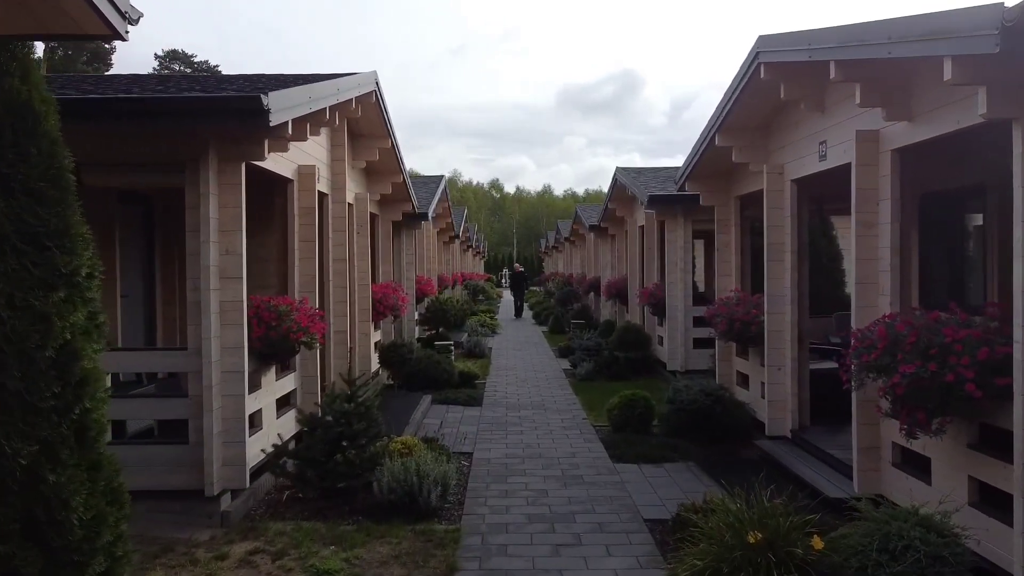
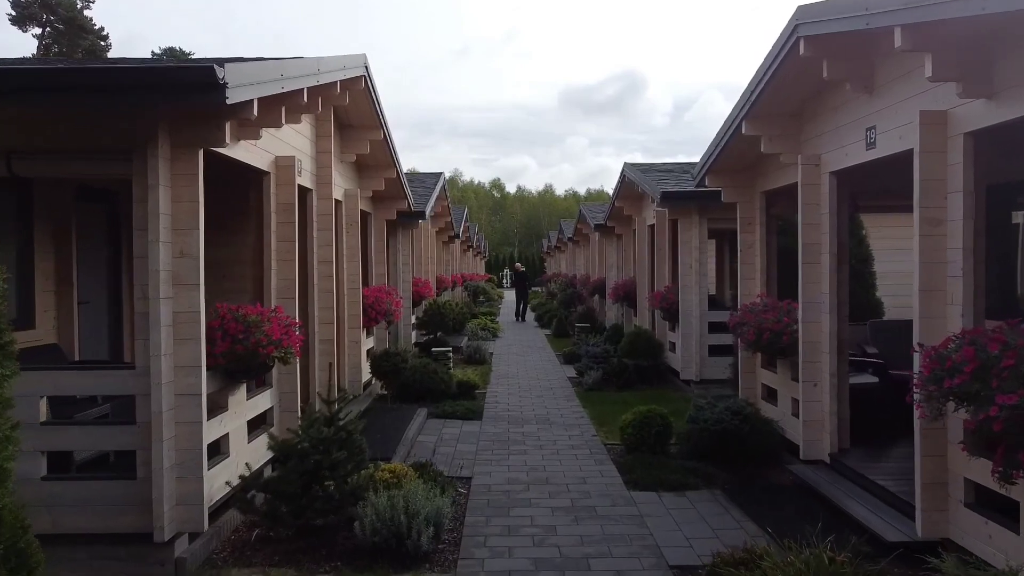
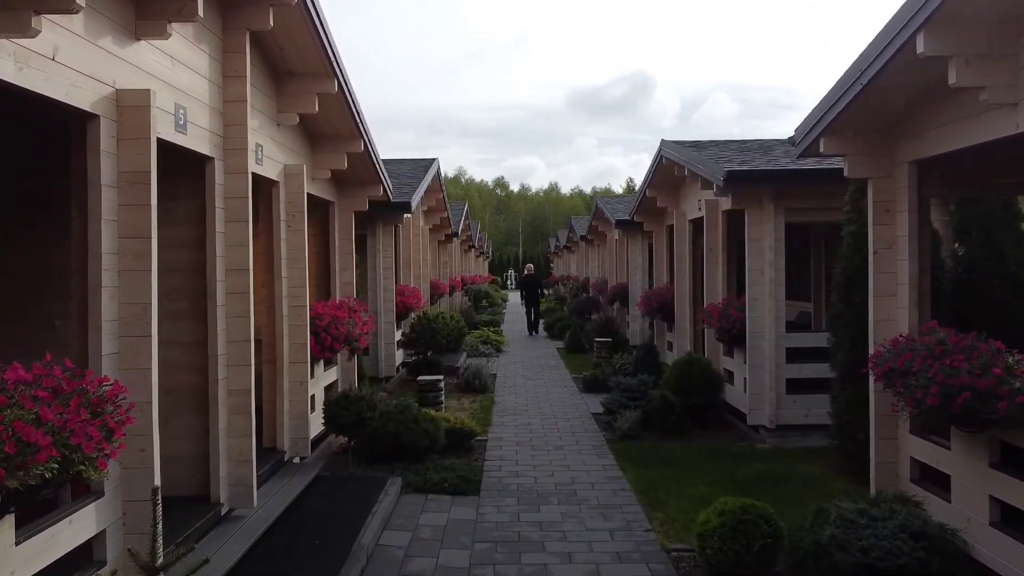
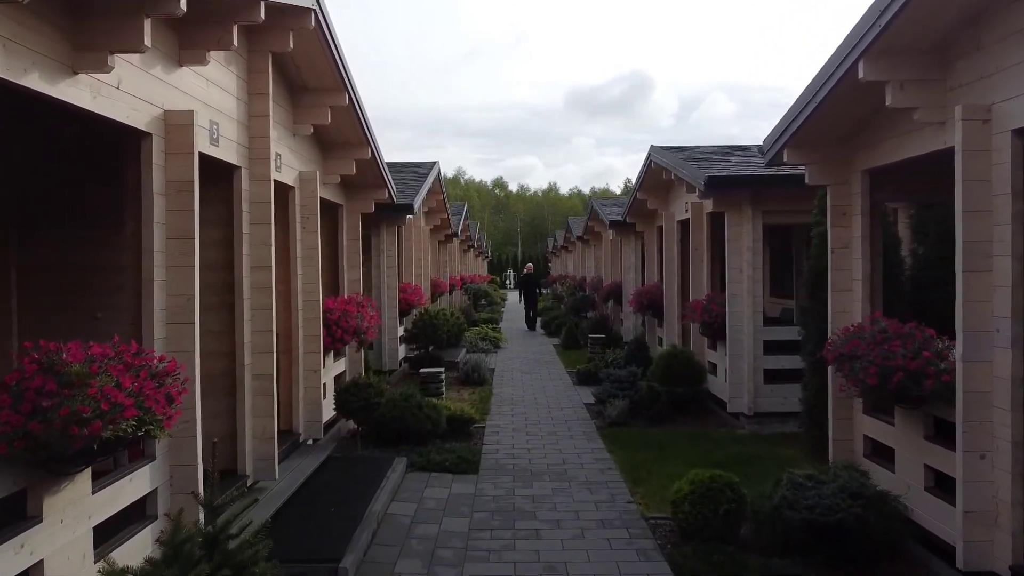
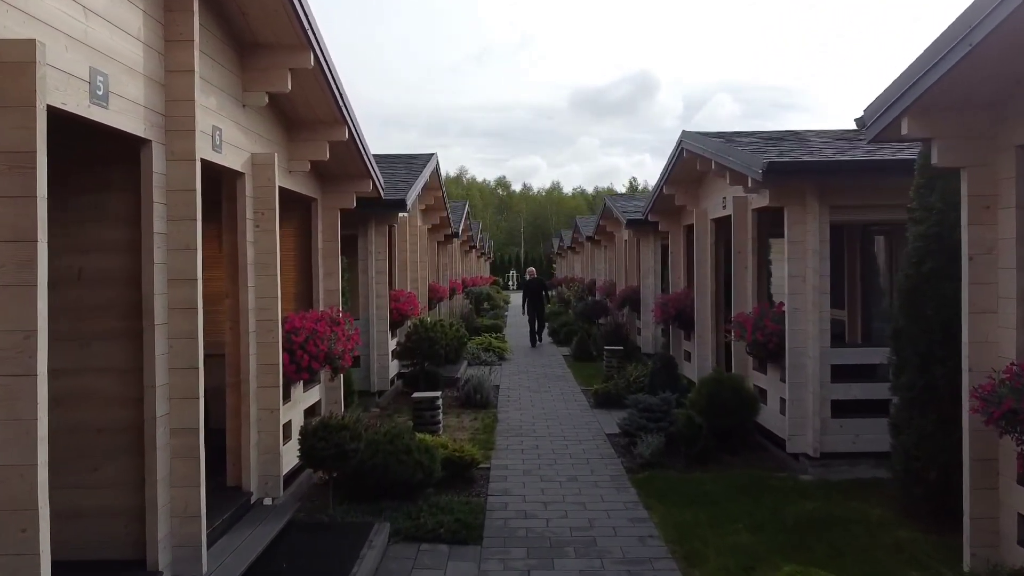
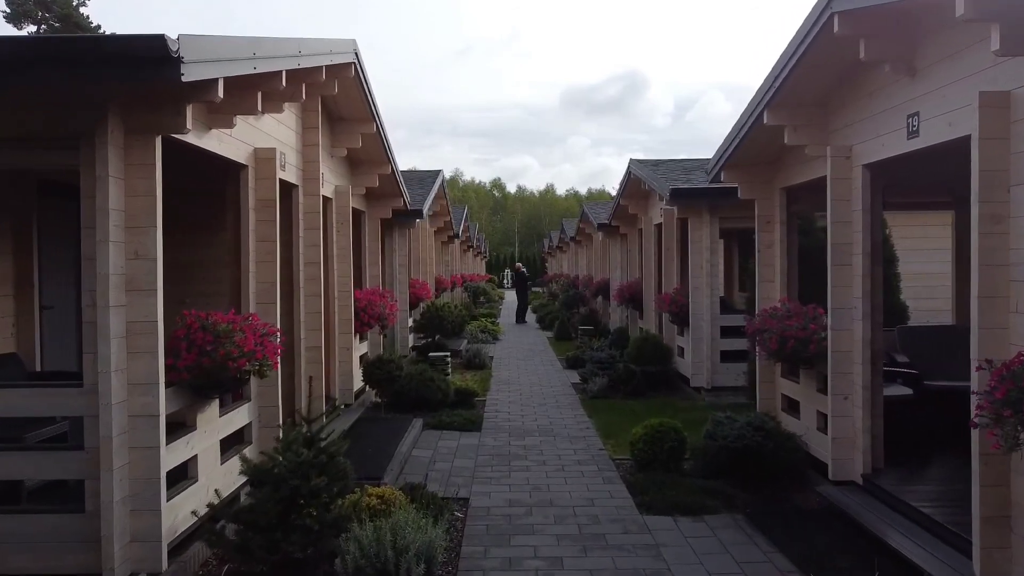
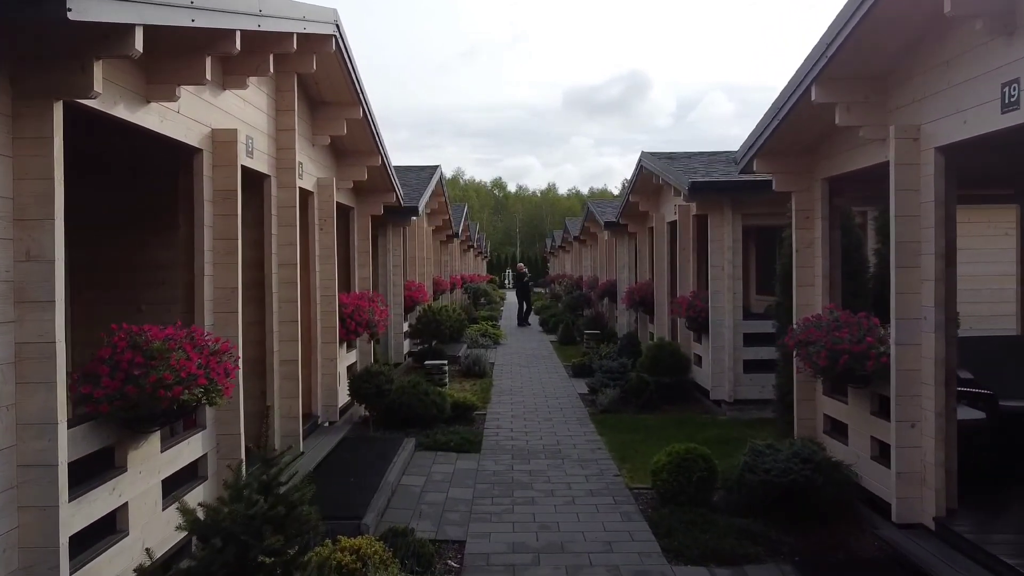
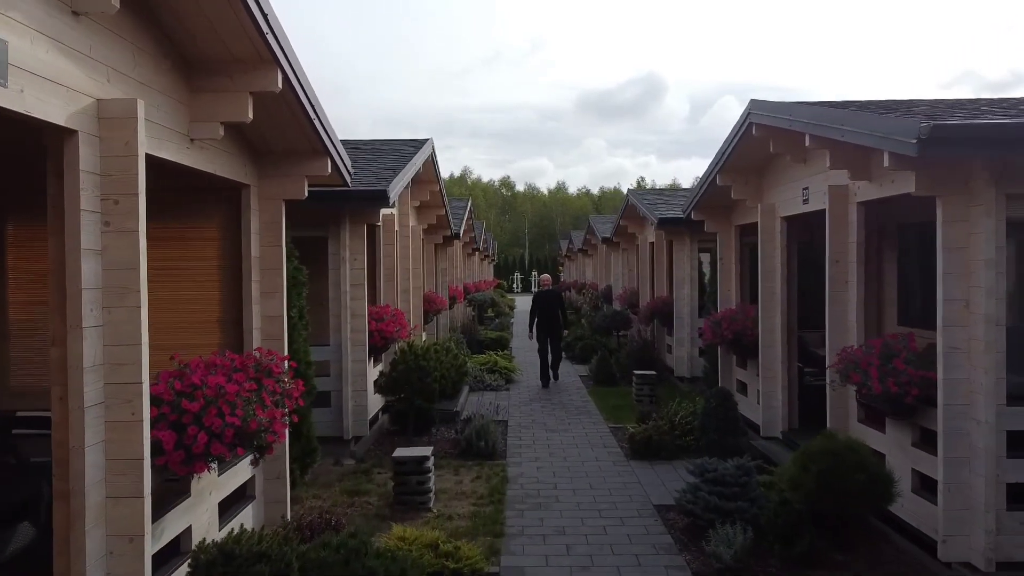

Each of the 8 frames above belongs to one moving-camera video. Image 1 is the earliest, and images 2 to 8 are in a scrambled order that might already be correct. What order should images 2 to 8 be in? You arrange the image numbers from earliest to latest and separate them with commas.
2, 6, 7, 4, 3, 5, 8
